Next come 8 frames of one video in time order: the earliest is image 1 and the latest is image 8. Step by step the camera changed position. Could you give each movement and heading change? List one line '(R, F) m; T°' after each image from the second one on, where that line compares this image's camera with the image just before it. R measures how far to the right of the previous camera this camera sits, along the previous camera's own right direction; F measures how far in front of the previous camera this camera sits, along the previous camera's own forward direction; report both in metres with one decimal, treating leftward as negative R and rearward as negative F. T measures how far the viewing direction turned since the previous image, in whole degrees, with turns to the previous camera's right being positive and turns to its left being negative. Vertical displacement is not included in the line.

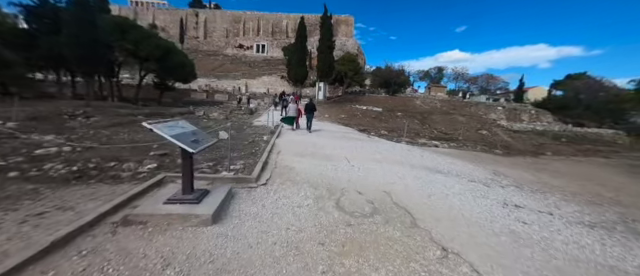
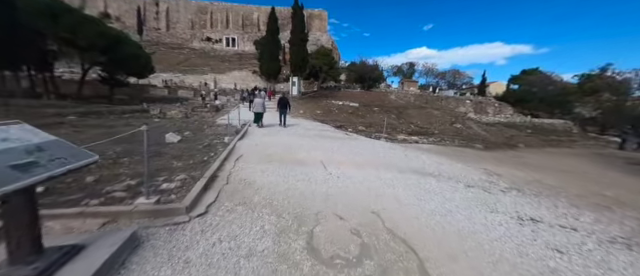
(+0.2, +1.3) m; +6°
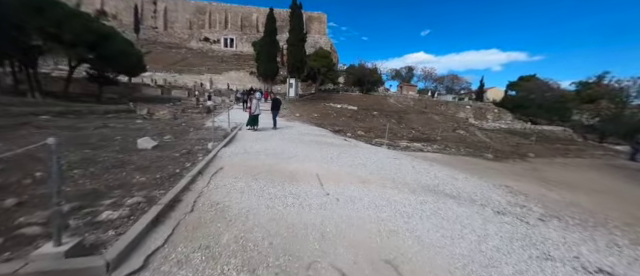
(0.0, +1.0) m; +1°
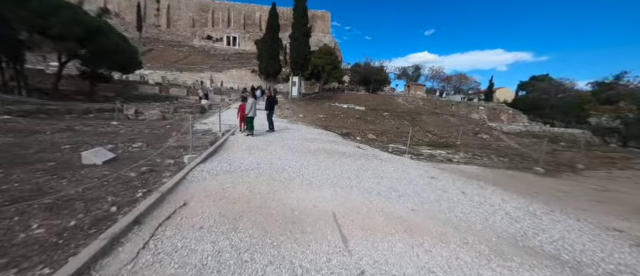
(-0.3, +1.9) m; -1°
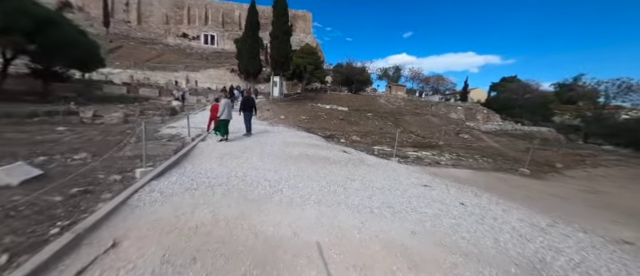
(+0.1, +0.7) m; +5°
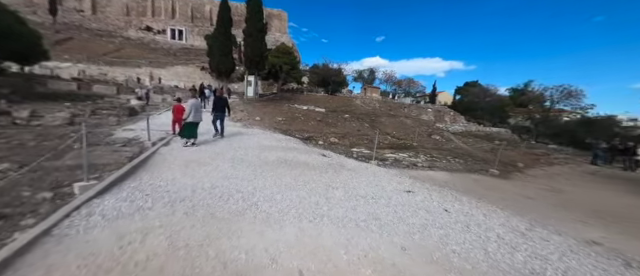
(0.0, +0.4) m; +6°
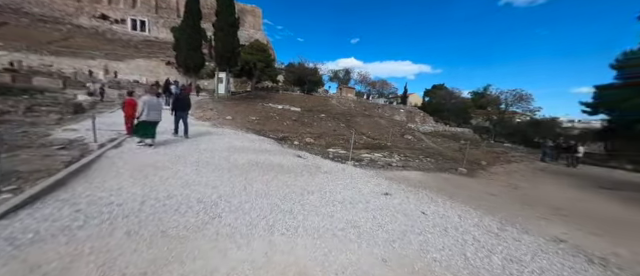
(+0.1, +0.4) m; +7°
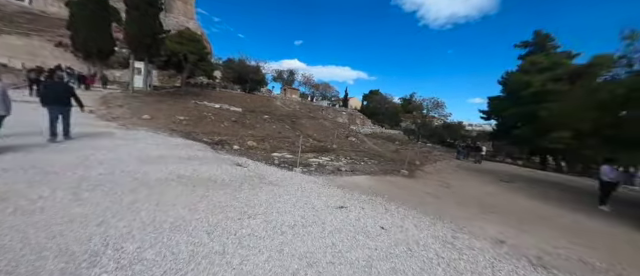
(0.0, +0.8) m; +16°
